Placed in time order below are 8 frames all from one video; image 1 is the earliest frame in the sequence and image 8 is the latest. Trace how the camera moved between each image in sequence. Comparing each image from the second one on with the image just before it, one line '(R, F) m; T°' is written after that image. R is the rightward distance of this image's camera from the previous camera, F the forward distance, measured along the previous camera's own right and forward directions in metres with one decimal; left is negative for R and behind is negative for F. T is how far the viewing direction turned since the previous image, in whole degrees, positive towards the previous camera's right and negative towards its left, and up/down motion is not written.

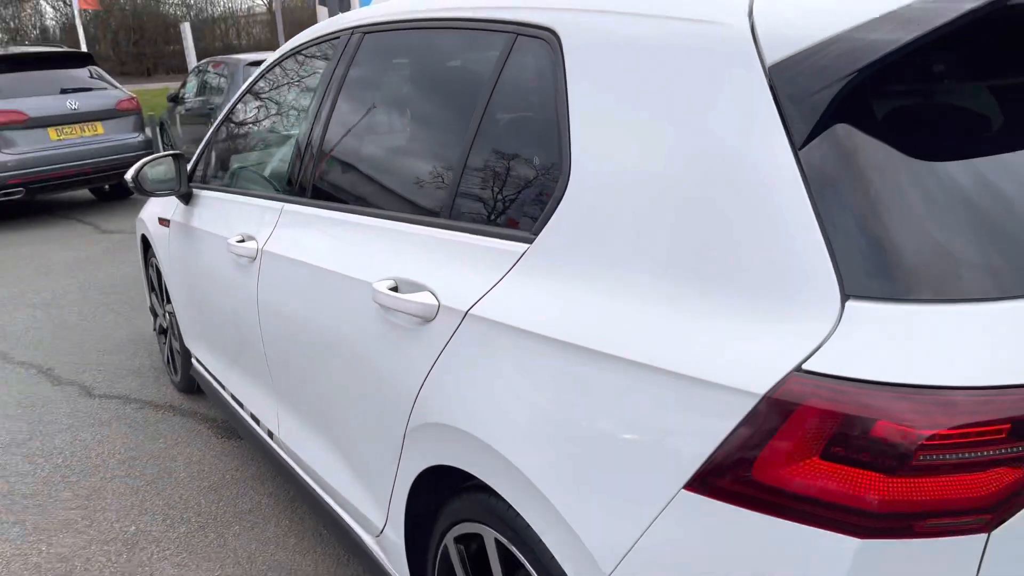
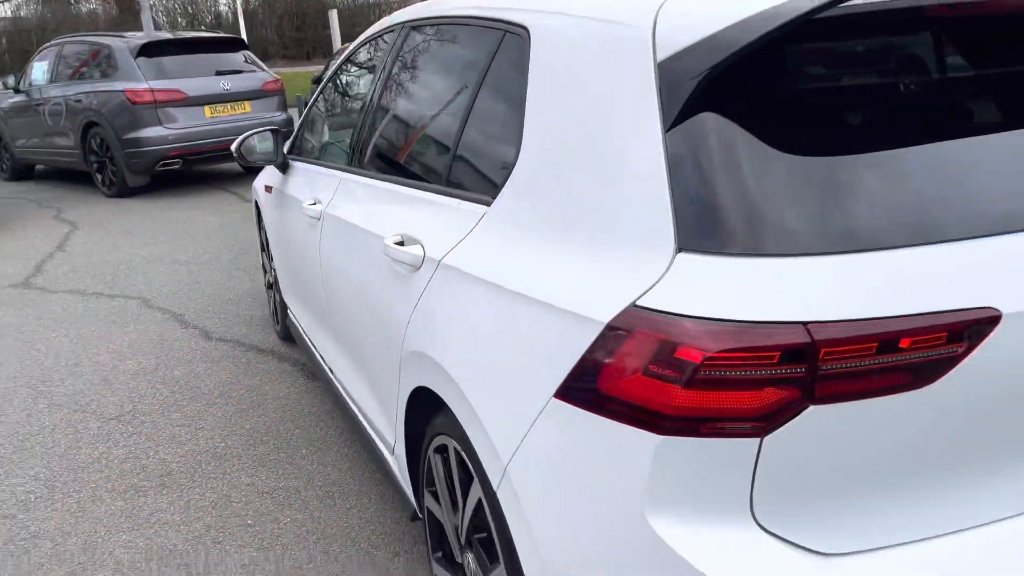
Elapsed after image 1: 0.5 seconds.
(+0.4, -0.3) m; -9°
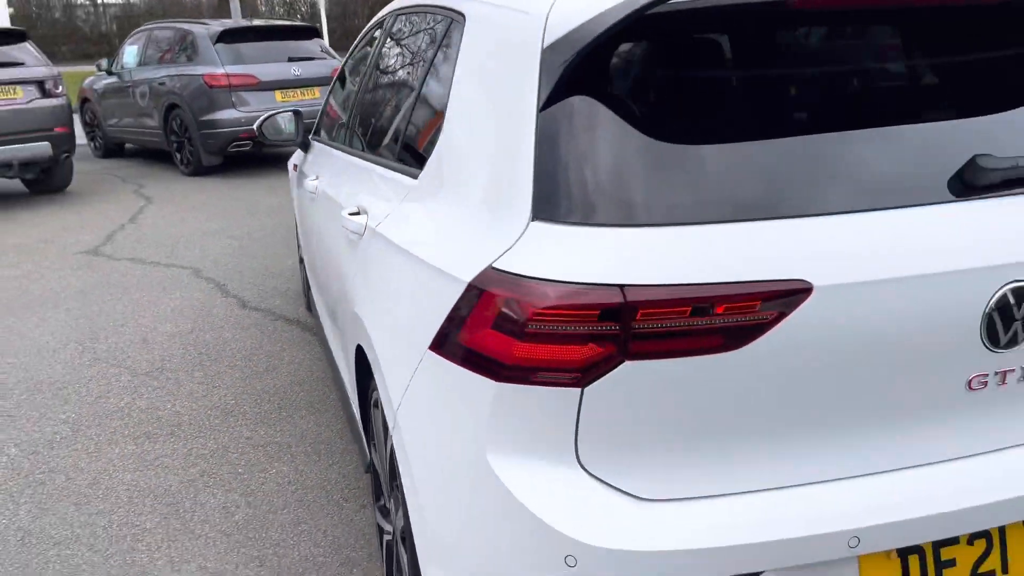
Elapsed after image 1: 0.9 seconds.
(+0.4, -0.1) m; -6°
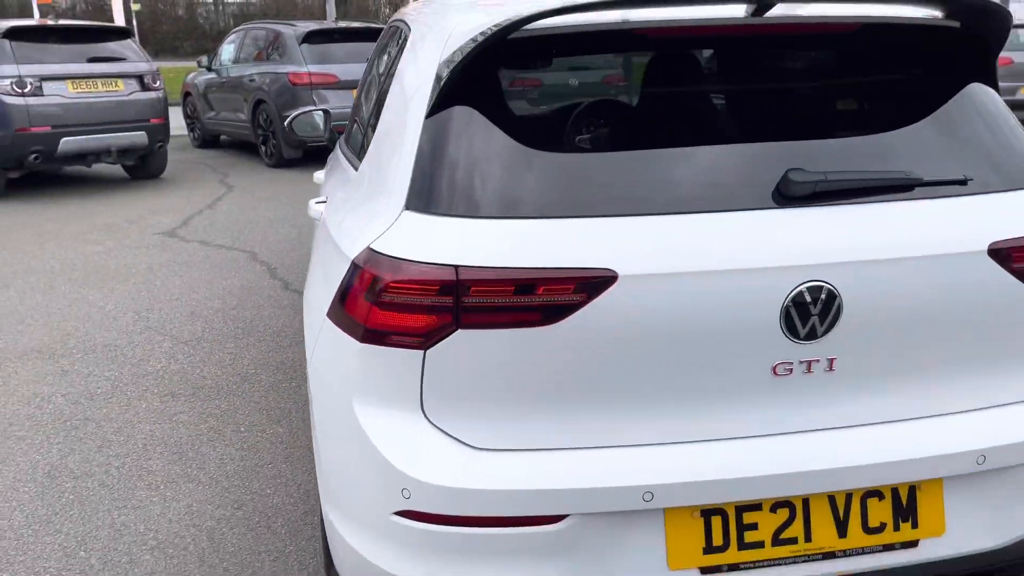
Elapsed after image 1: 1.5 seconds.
(+0.5, -0.3) m; -6°
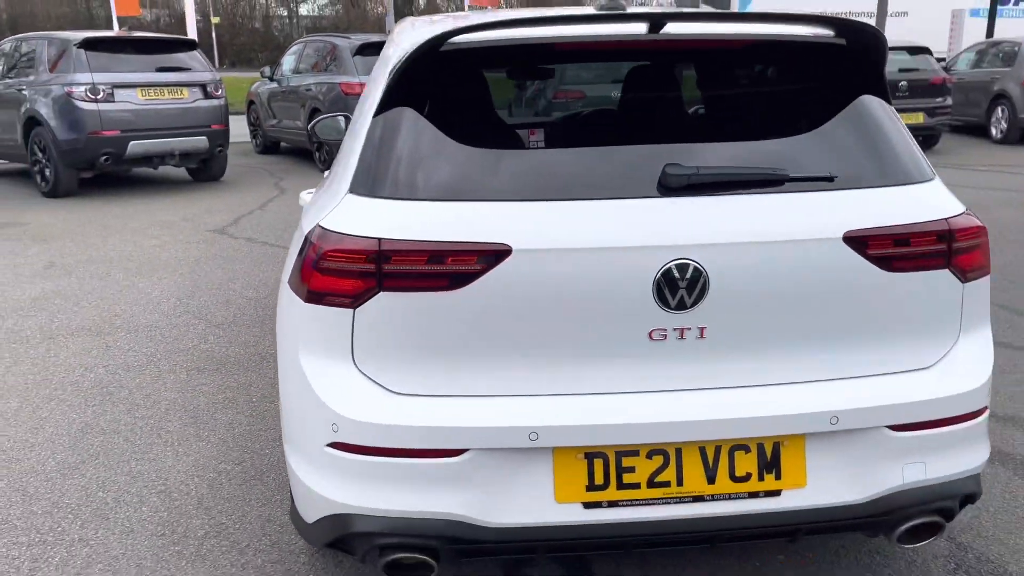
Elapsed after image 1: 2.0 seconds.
(+0.4, -0.3) m; -4°
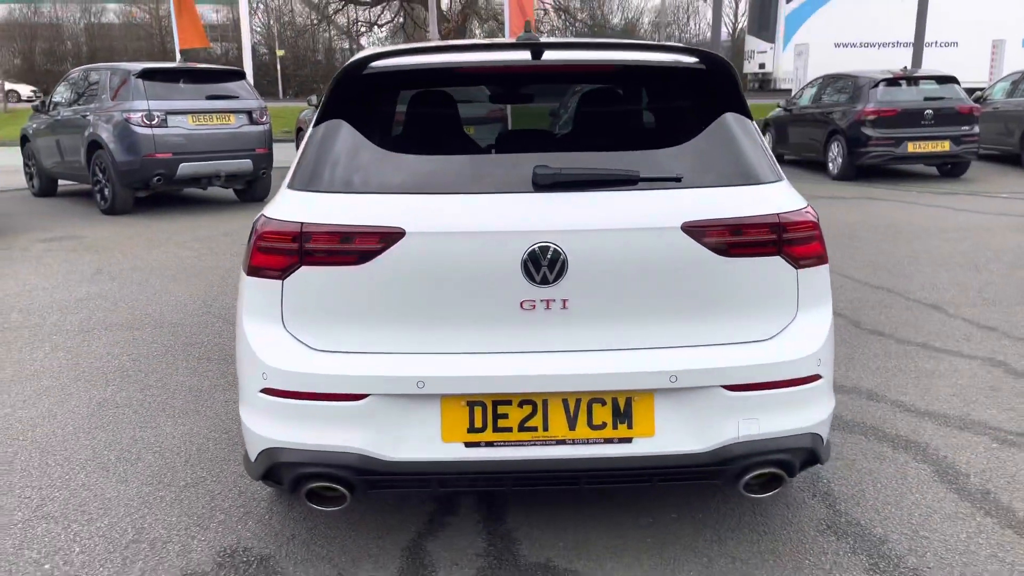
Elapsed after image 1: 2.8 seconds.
(+0.5, -0.5) m; -4°
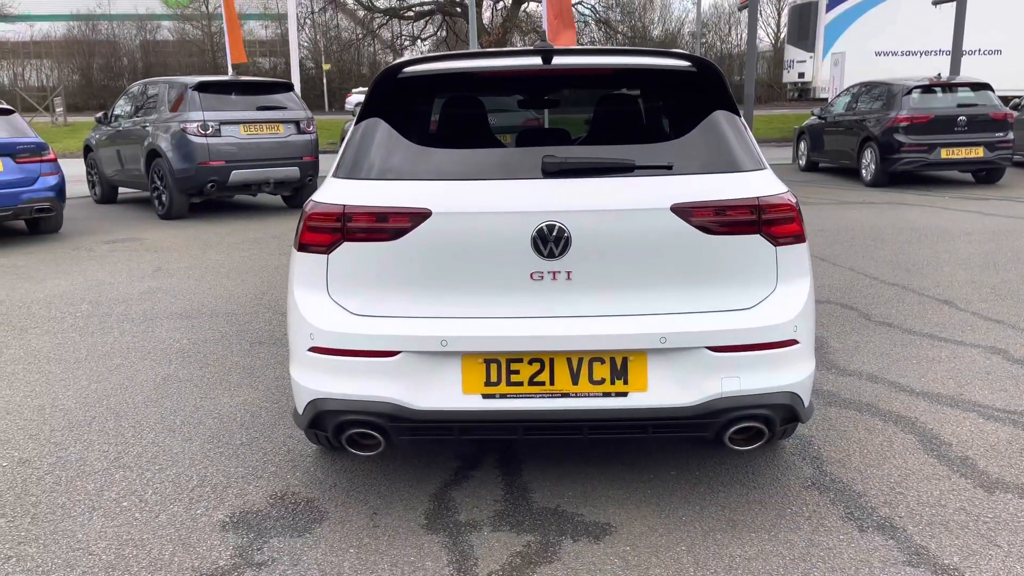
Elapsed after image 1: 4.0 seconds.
(+0.1, -0.4) m; -3°
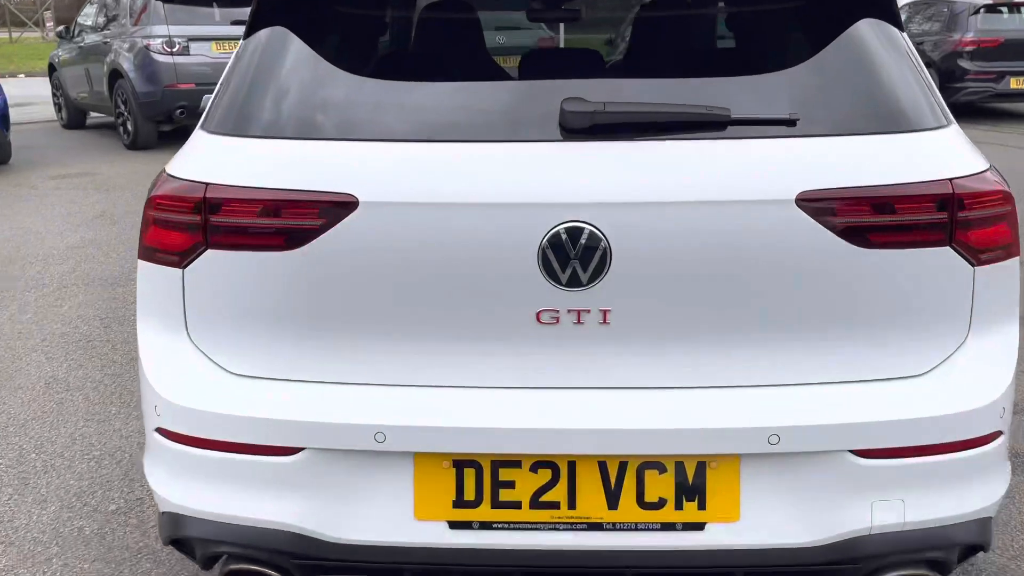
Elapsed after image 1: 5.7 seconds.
(0.0, +1.4) m; -1°
